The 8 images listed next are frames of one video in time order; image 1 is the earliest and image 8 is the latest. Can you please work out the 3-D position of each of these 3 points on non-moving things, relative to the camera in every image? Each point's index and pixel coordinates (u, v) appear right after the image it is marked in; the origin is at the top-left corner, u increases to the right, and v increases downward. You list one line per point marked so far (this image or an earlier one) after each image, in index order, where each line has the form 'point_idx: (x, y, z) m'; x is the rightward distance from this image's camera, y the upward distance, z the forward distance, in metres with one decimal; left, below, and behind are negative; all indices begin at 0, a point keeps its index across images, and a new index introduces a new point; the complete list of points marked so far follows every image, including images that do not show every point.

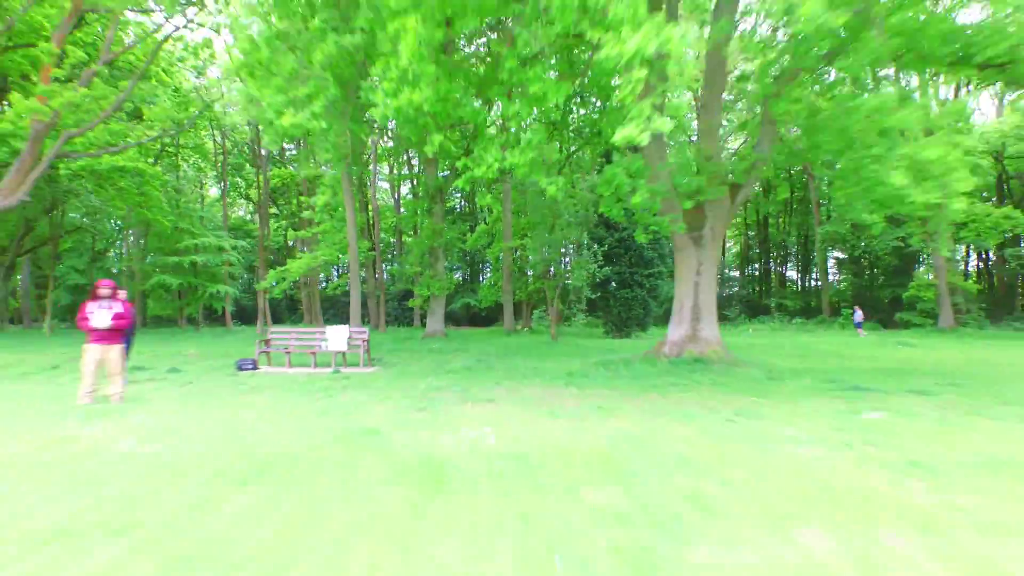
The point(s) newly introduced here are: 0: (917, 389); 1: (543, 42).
0: (+17.5, -4.5, +7.7) m
1: (+1.0, +7.8, +5.8) m
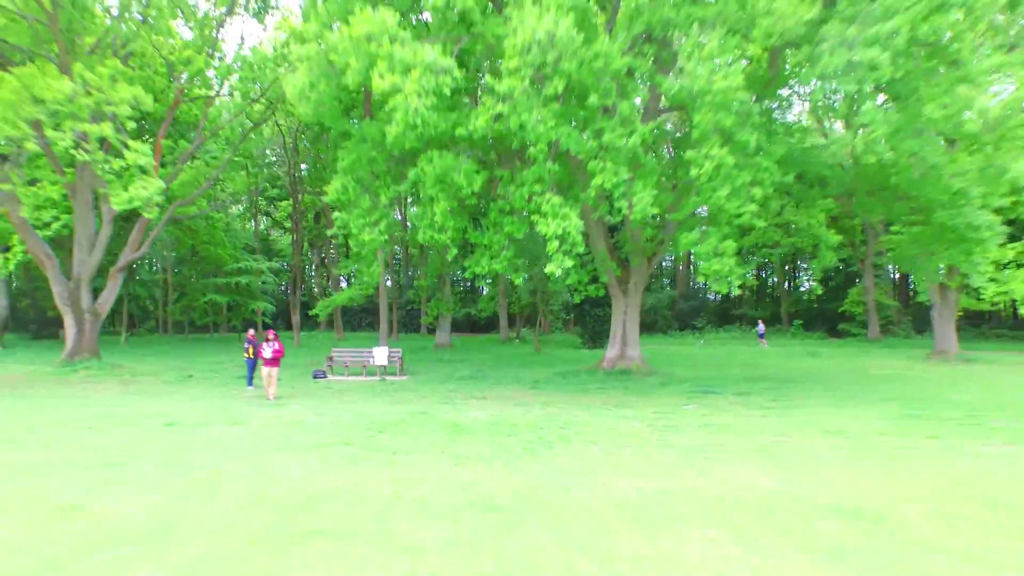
0: (+16.5, -7.4, +12.6) m
1: (0.0, +4.8, +10.7) m
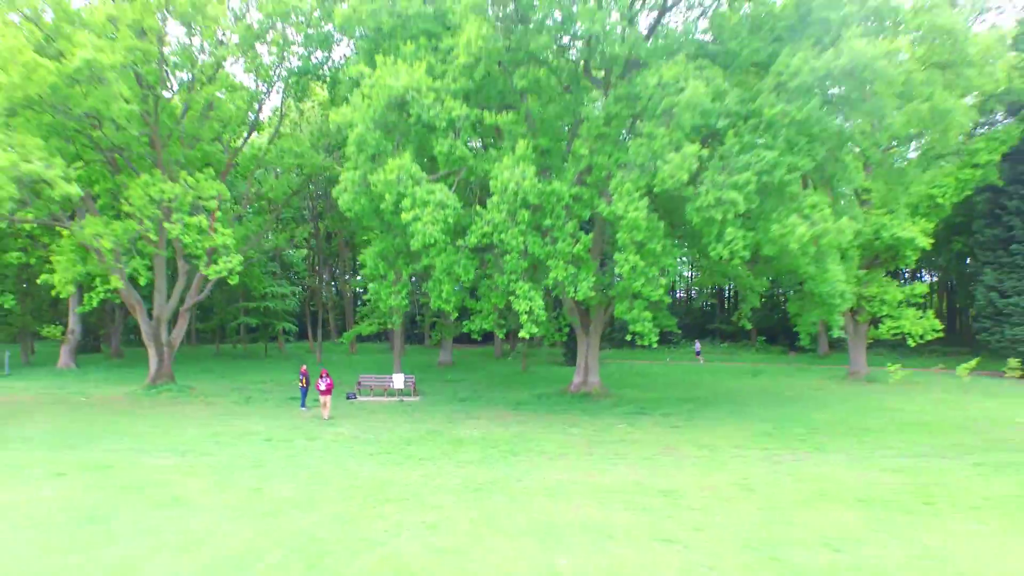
0: (+15.2, -12.0, +17.2) m
1: (-1.3, +0.3, +15.2) m
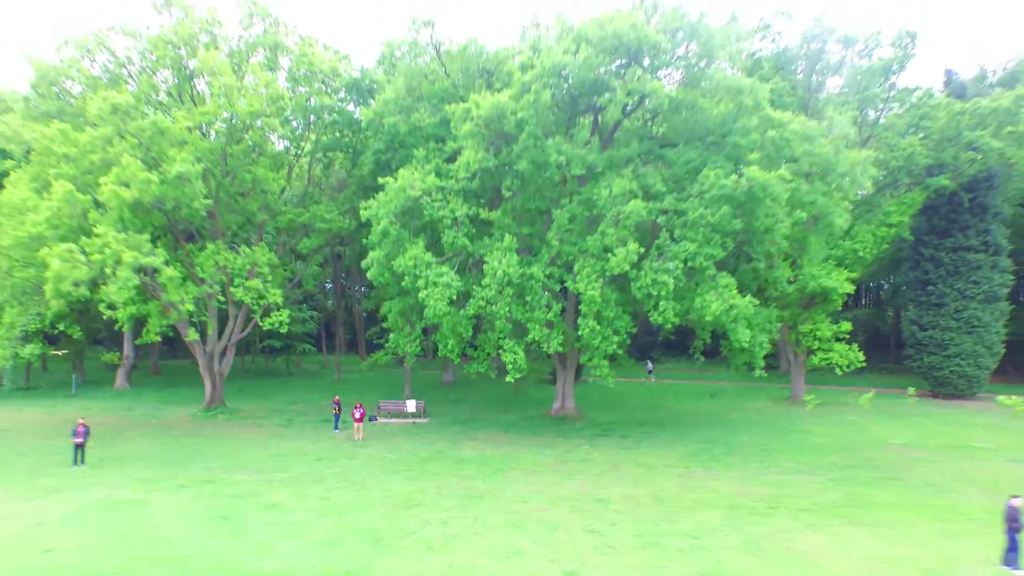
0: (+14.0, -17.8, +21.8) m
1: (-2.5, -5.5, +19.8) m
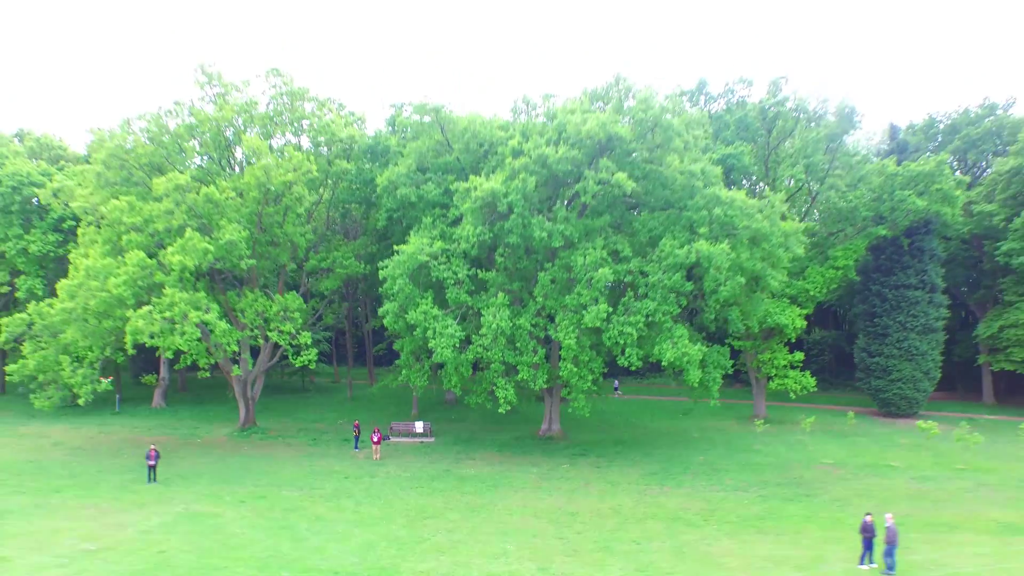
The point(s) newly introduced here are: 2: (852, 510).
0: (+13.0, -23.8, +25.9) m
1: (-3.5, -11.5, +23.8) m
2: (+34.5, -22.5, +18.3) m
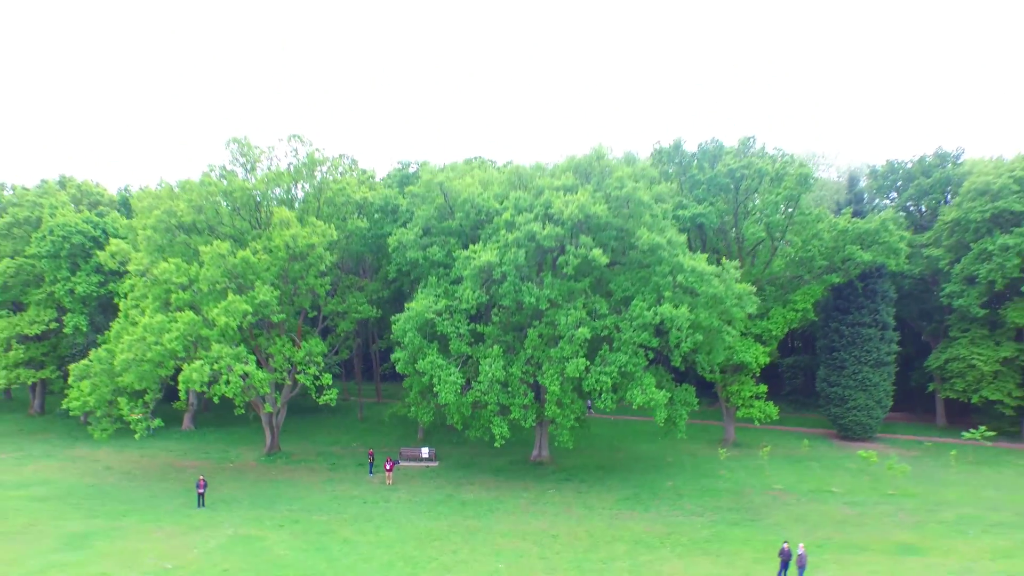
0: (+12.1, -31.5, +29.8) m
1: (-4.4, -19.3, +27.7) m
2: (+33.6, -30.3, +22.3) m
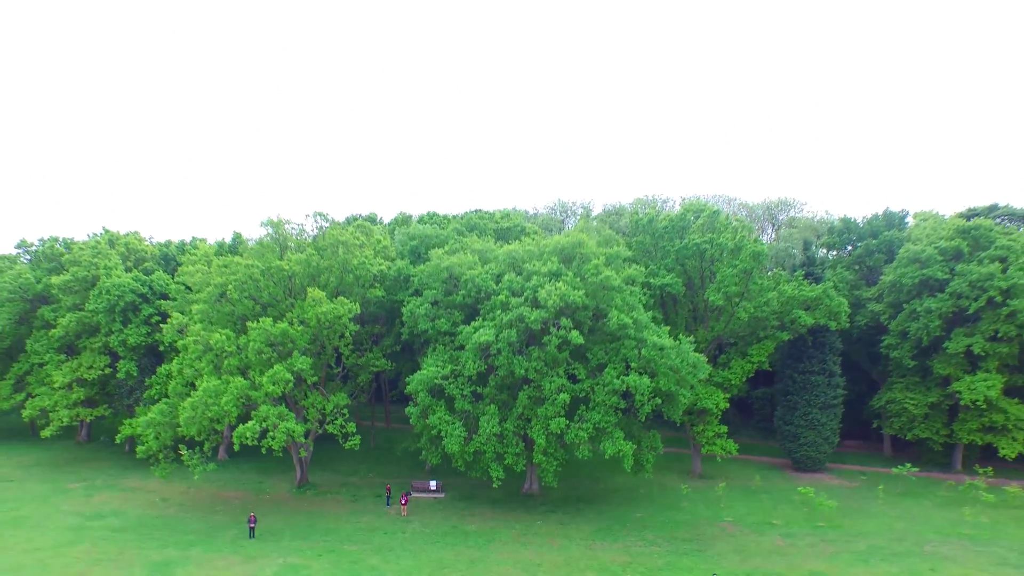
0: (+11.0, -43.8, +35.5) m
1: (-5.5, -31.6, +33.4) m
2: (+32.5, -42.6, +28.0) m
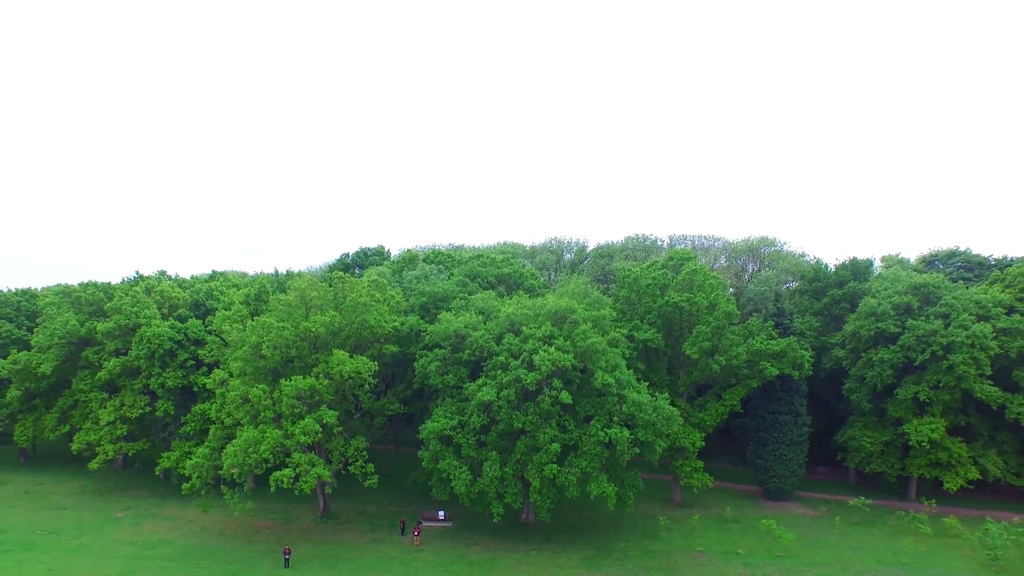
0: (+10.8, -56.5, +40.5) m
1: (-5.7, -44.3, +38.3) m
2: (+32.3, -55.3, +32.9) m
